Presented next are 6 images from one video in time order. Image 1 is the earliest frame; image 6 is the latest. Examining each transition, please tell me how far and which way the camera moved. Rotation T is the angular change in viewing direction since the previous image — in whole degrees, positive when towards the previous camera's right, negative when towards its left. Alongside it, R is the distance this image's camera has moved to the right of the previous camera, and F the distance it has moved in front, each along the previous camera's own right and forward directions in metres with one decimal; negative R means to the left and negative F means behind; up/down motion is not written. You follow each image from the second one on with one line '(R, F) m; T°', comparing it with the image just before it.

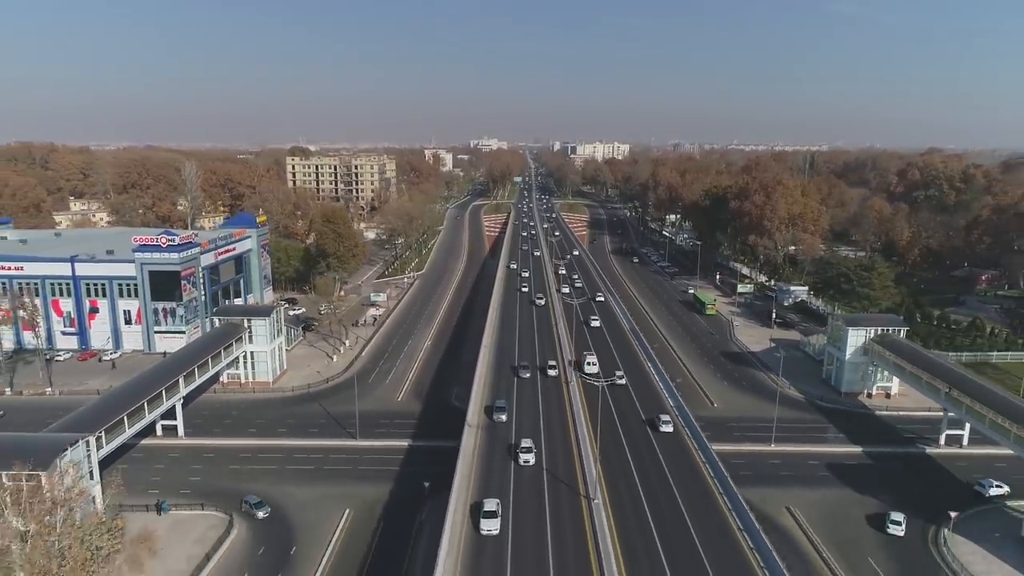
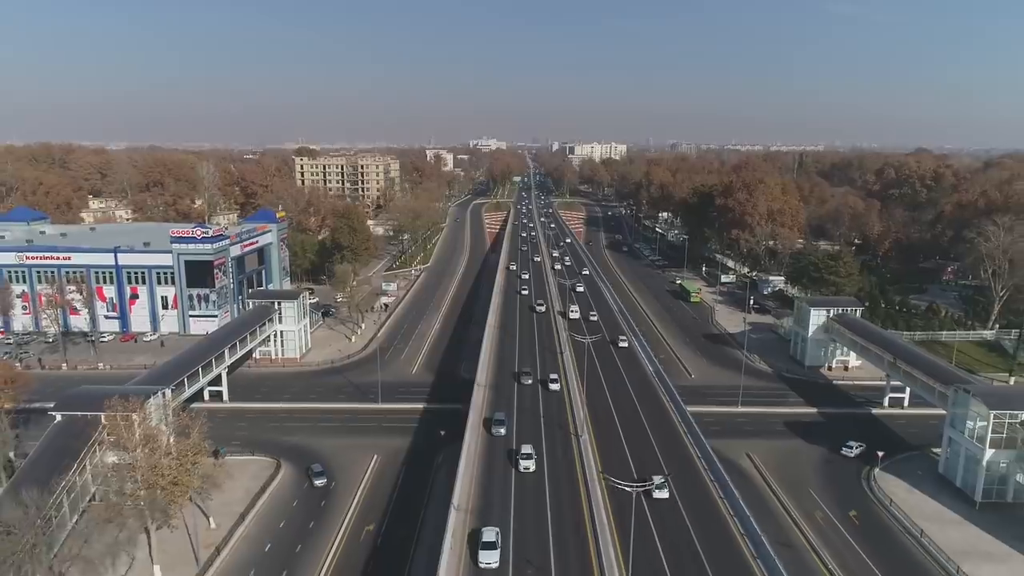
(-0.1, -4.4) m; 0°
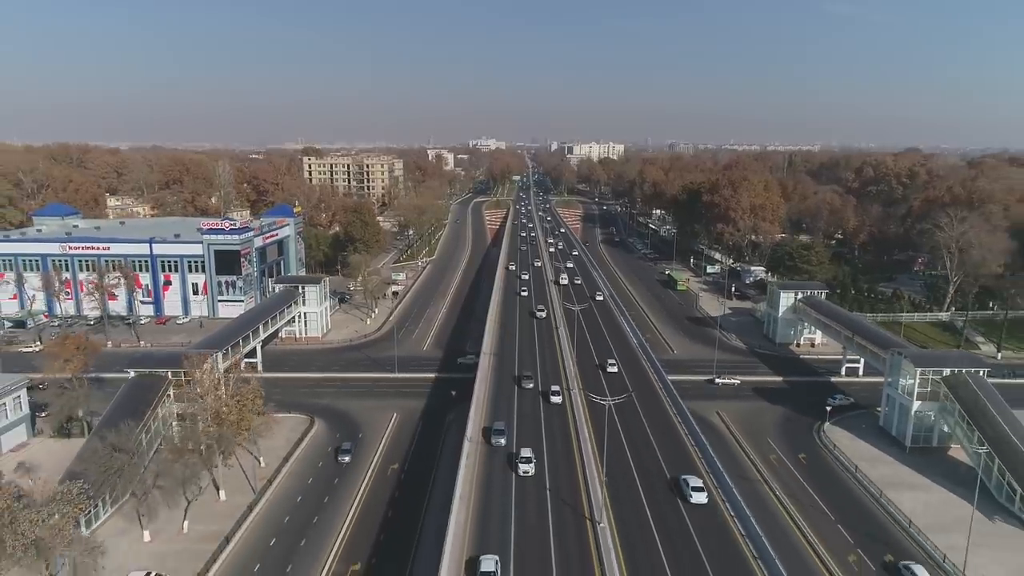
(-0.1, -4.4) m; 0°
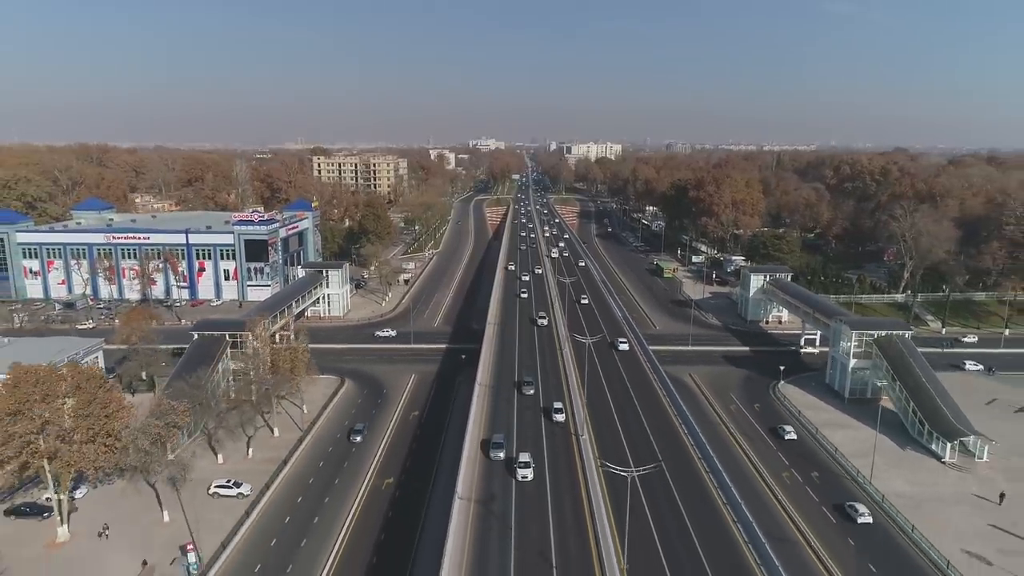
(-0.1, -5.5) m; 0°
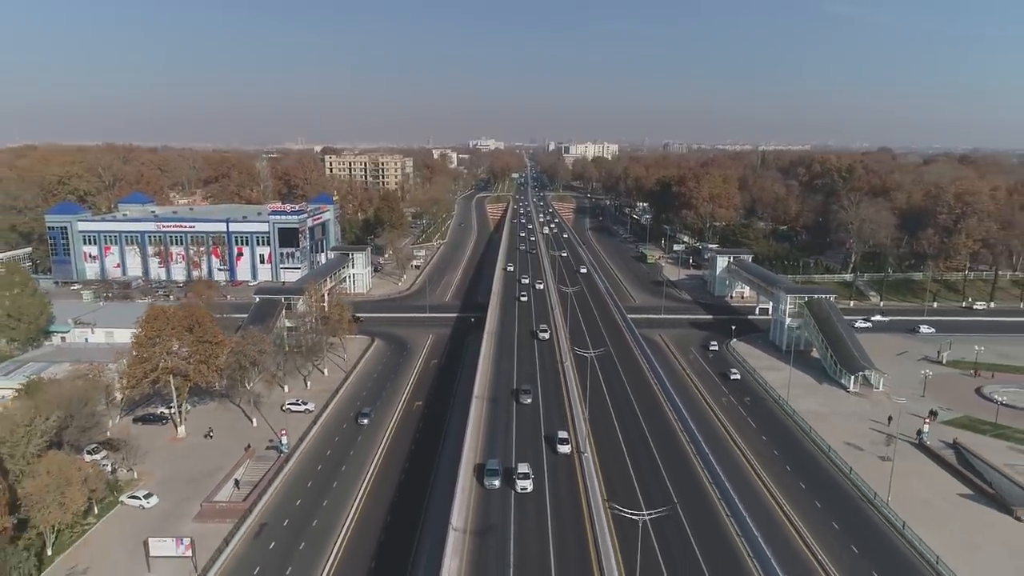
(-0.1, -8.0) m; 0°
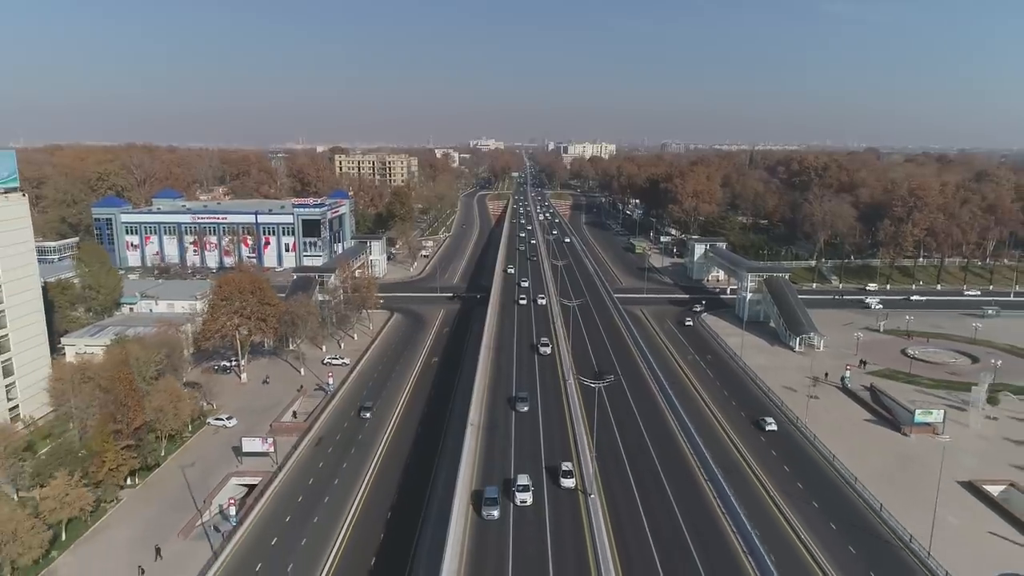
(-0.1, -7.0) m; 0°
